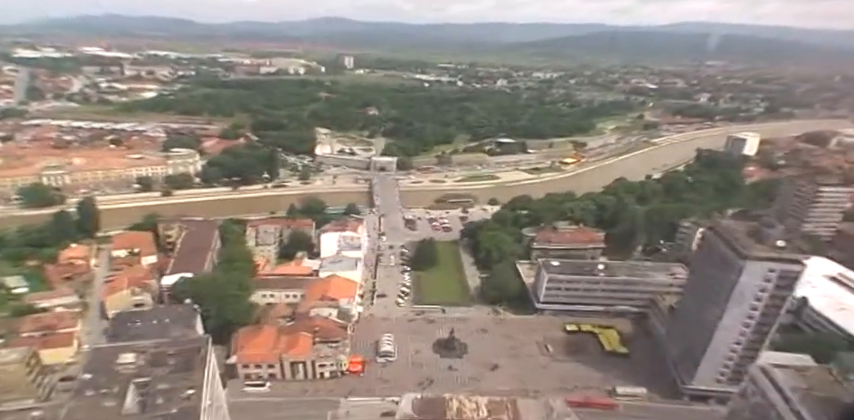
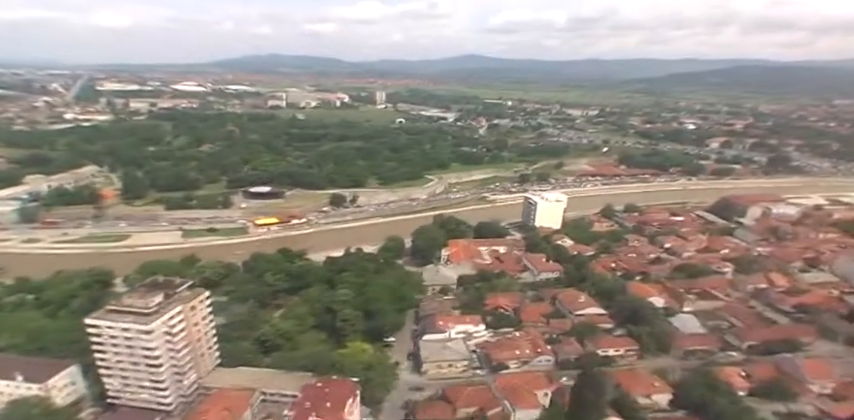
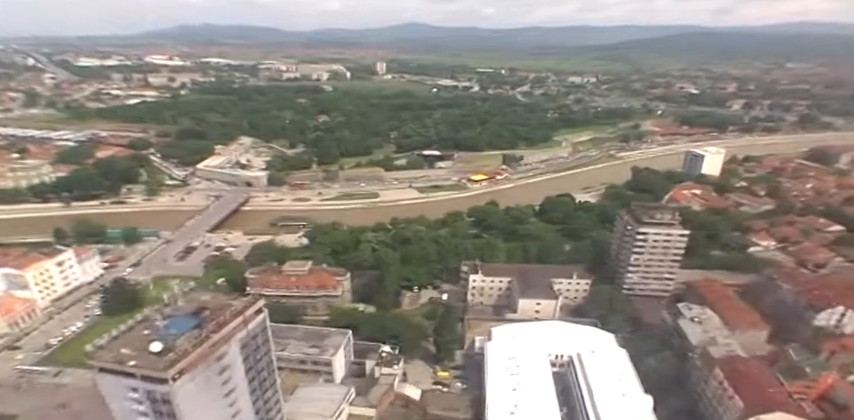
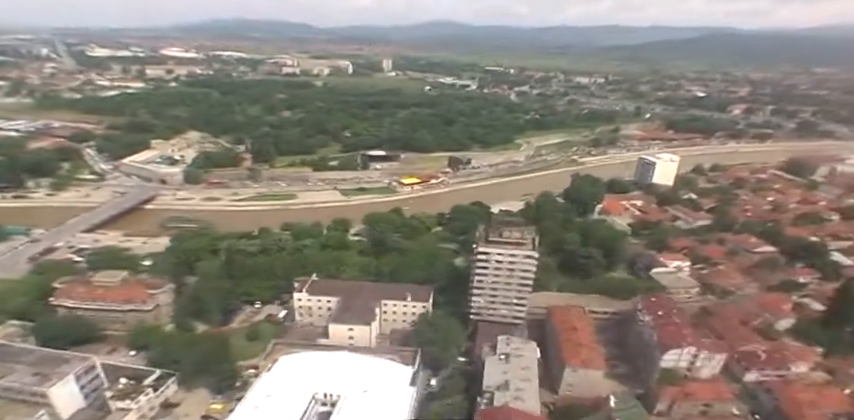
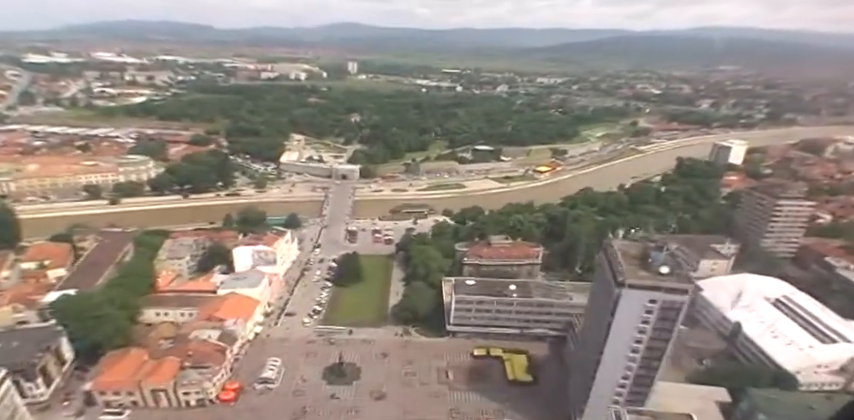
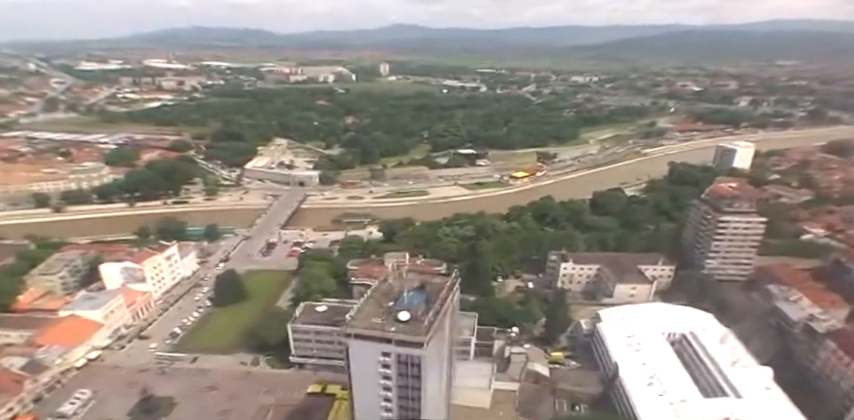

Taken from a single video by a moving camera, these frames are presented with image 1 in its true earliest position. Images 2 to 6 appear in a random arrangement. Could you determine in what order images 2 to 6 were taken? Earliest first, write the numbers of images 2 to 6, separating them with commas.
5, 6, 3, 4, 2
